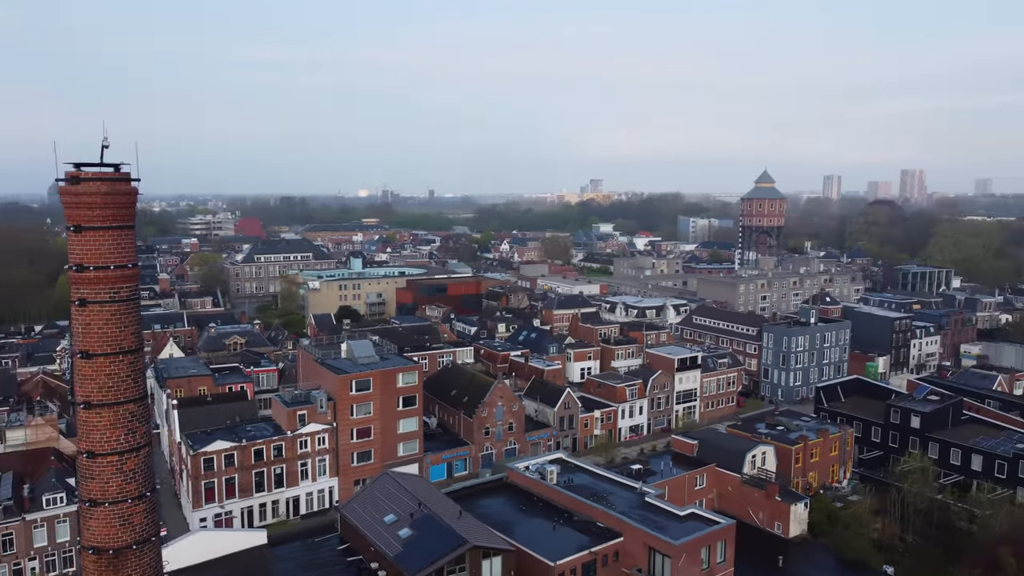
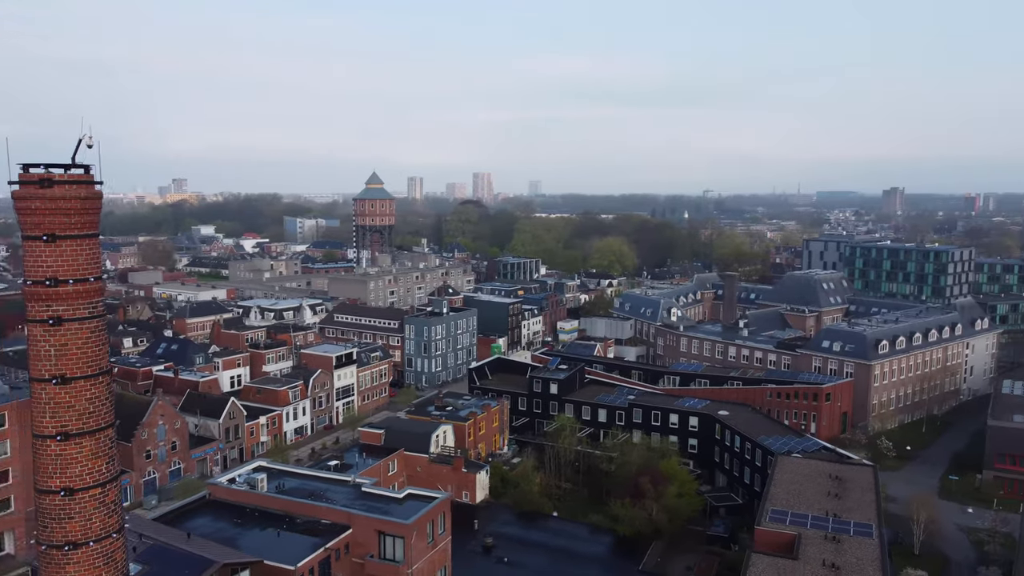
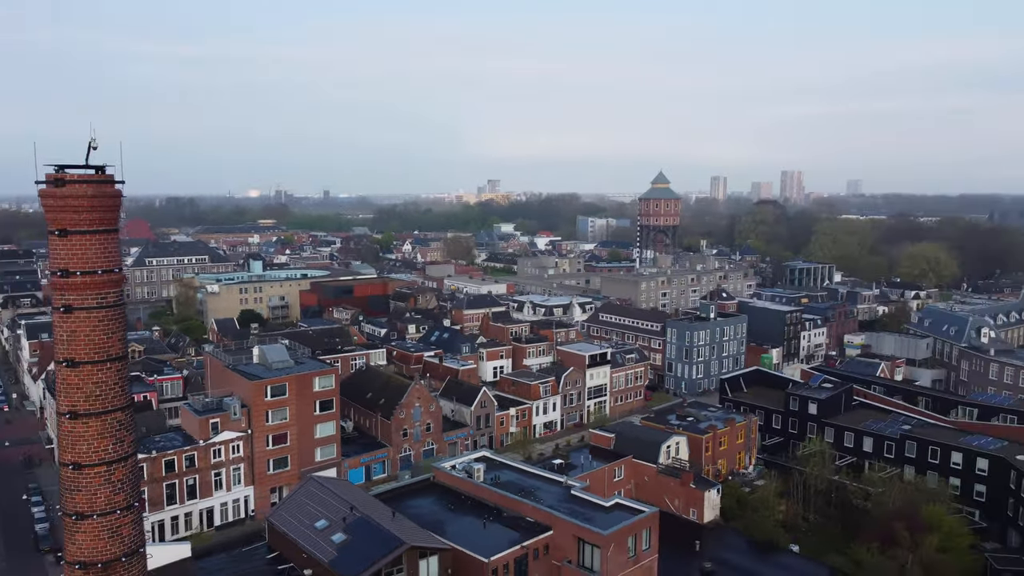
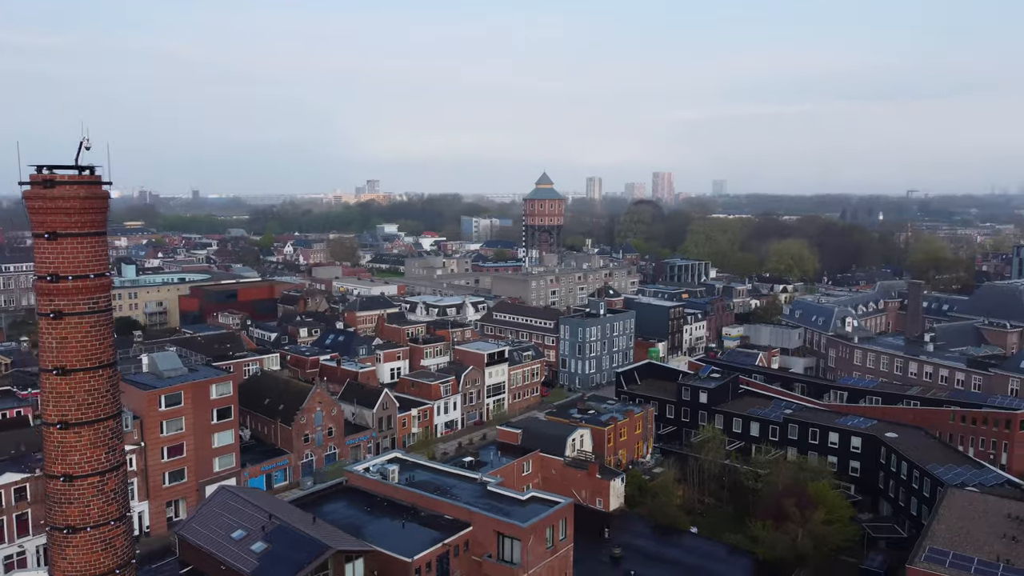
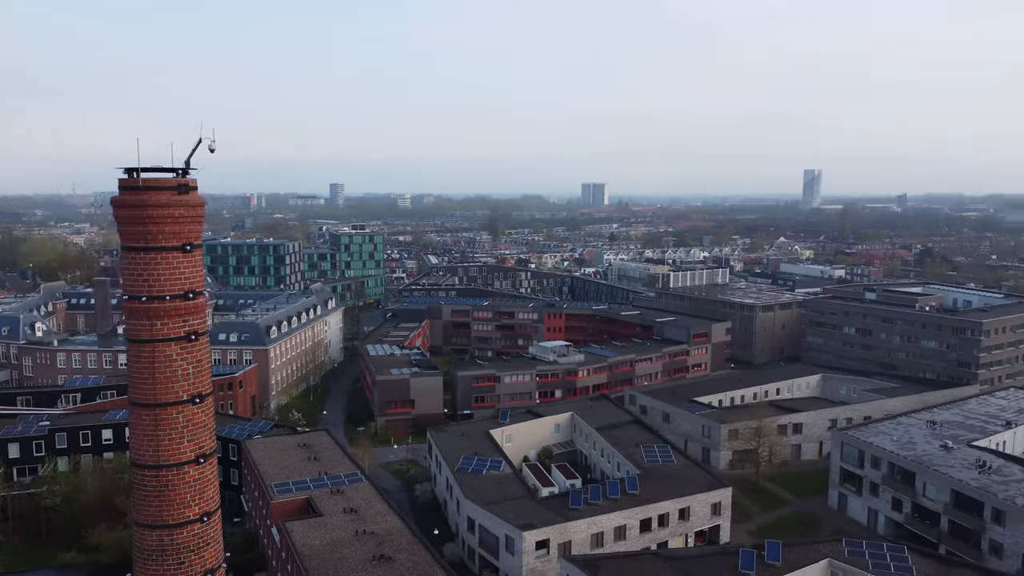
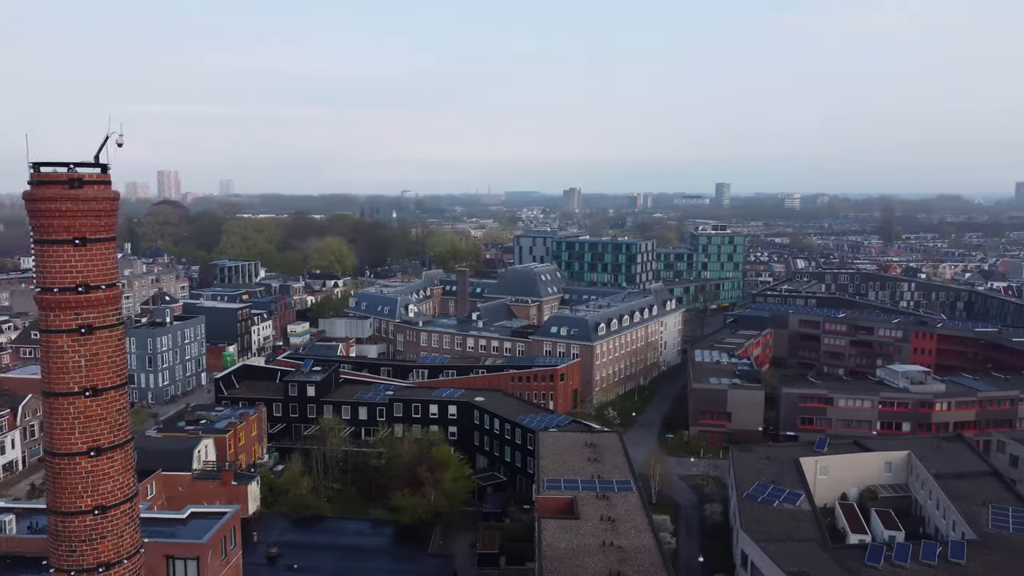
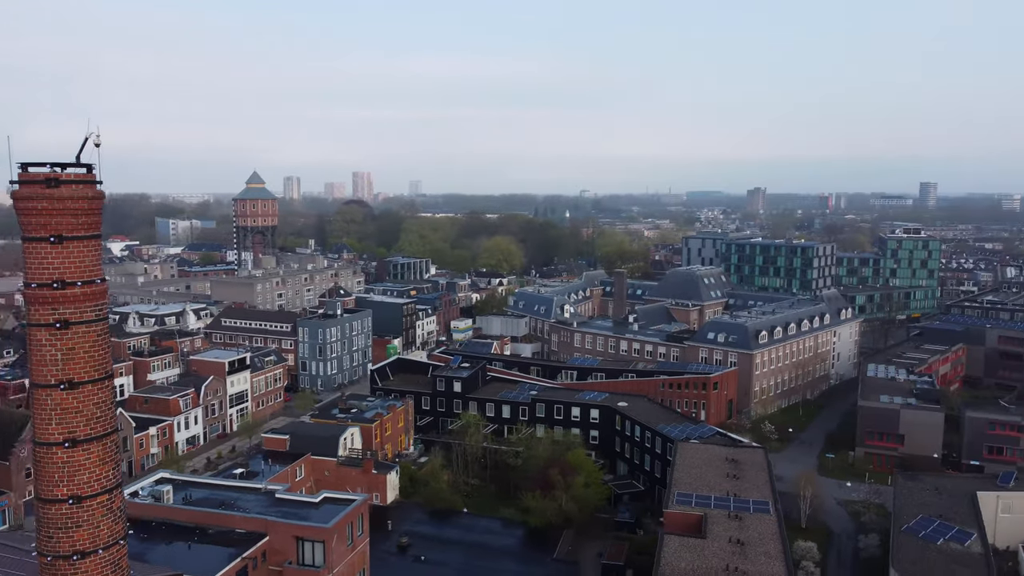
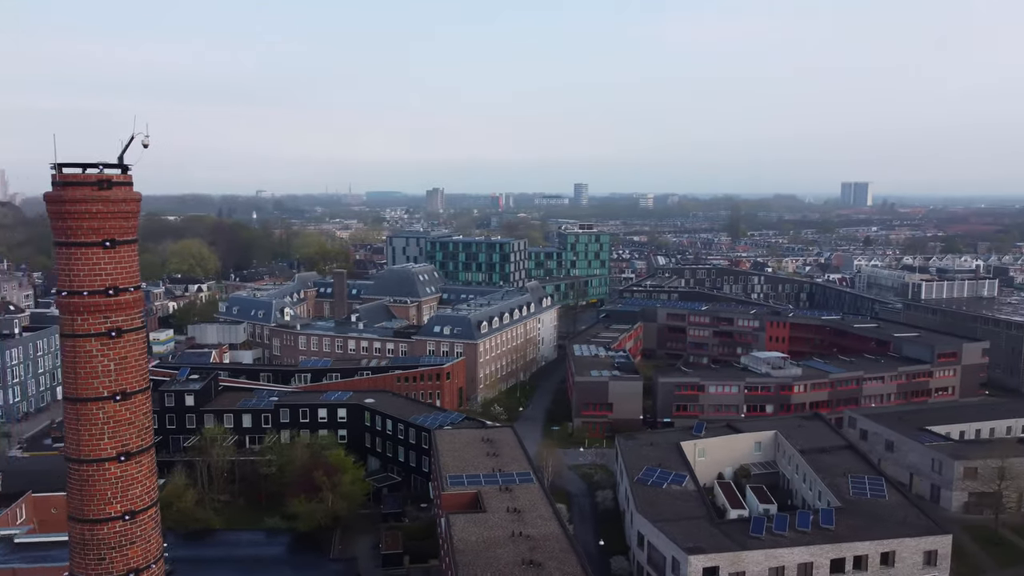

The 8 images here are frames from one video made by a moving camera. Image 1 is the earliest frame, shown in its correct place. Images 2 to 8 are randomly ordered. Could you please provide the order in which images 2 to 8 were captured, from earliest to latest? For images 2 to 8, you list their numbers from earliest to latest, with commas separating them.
3, 4, 2, 7, 6, 8, 5
